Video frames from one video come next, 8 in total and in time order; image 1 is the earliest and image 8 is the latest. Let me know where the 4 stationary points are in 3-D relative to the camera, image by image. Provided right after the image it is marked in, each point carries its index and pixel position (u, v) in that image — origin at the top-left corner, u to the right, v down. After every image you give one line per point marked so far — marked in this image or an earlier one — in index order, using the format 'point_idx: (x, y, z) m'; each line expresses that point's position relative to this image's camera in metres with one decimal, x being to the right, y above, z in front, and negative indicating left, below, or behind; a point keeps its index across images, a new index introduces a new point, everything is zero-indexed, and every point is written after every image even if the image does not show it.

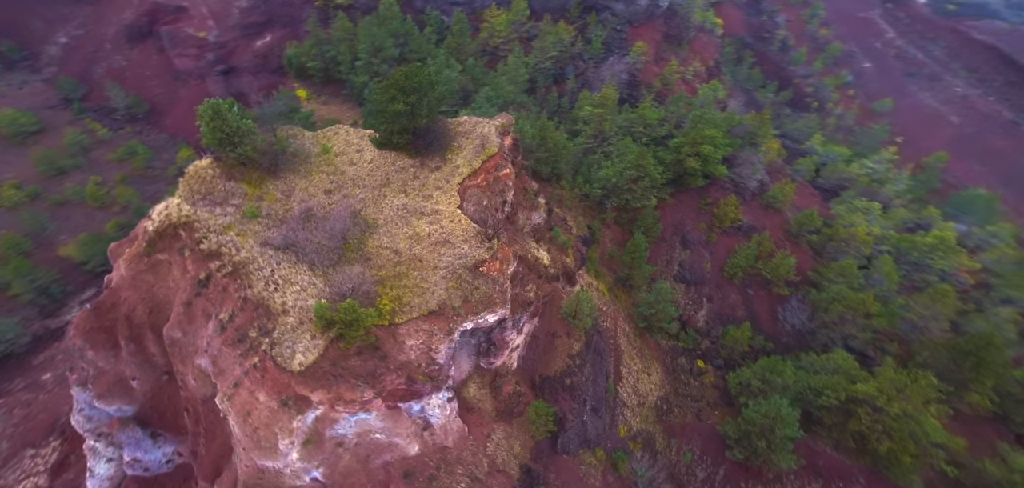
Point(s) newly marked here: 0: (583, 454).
0: (+3.1, -7.8, +15.9) m
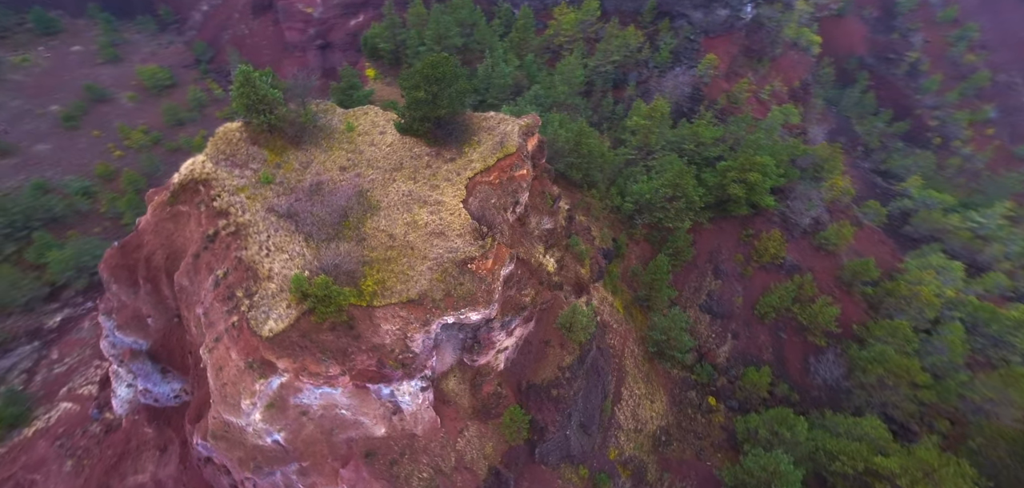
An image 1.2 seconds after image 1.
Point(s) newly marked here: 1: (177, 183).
0: (+2.2, -8.3, +15.3) m
1: (-10.7, +1.9, +12.8) m
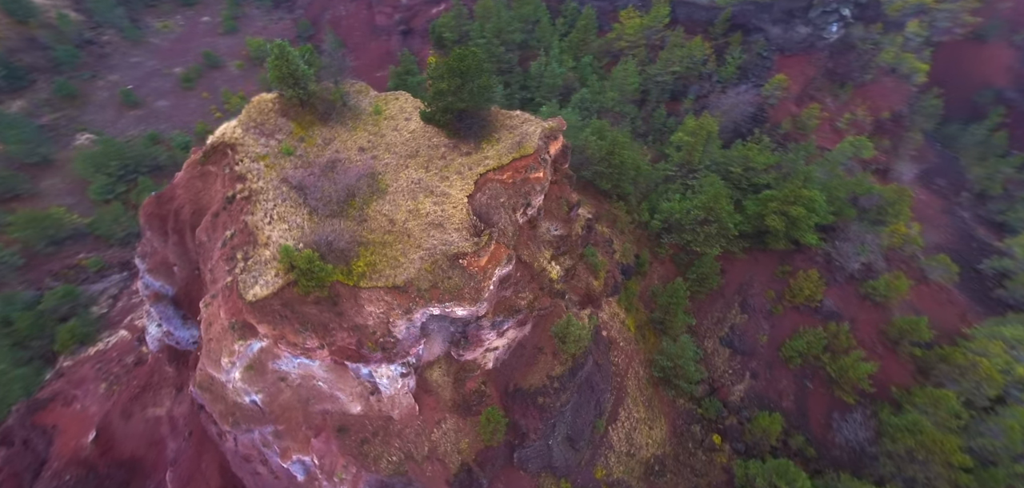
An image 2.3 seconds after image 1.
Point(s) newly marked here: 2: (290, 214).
0: (+1.3, -8.5, +15.0) m
1: (-10.2, +3.3, +13.7) m
2: (-6.4, +0.8, +11.5) m
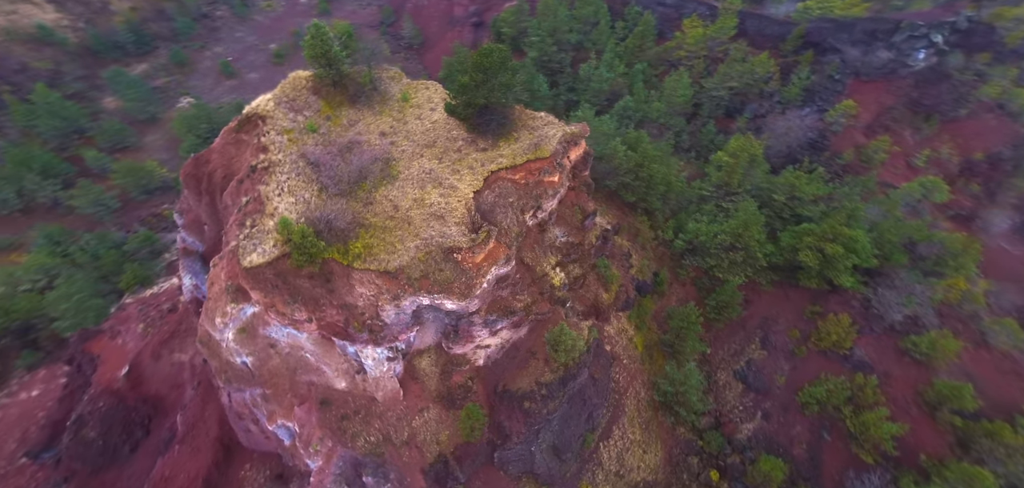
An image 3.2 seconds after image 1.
0: (+0.4, -8.7, +14.8) m
1: (-9.5, +4.6, +14.5) m
2: (-6.3, +1.6, +11.9) m
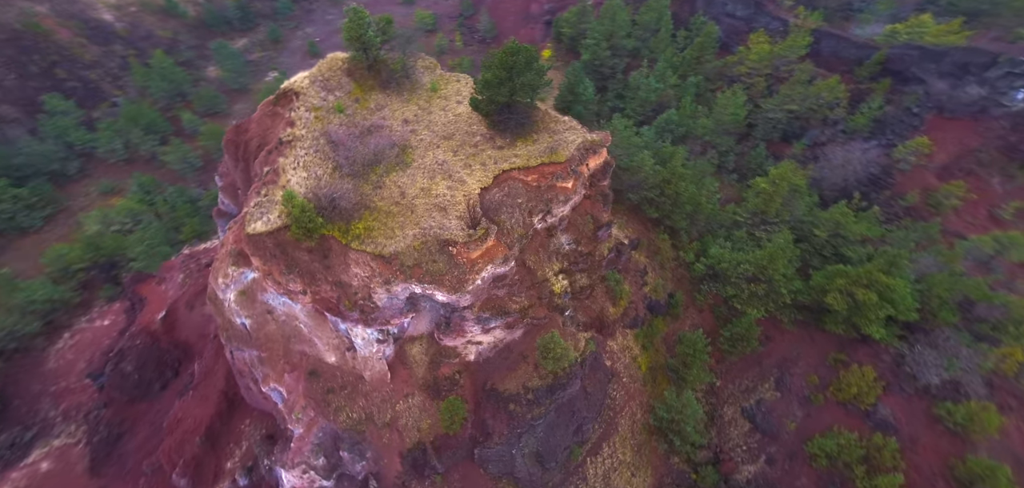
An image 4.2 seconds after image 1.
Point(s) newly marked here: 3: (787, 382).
0: (-0.5, -8.7, +14.8) m
1: (-8.6, +5.8, +15.2) m
2: (-6.0, +2.4, +12.4) m
3: (+12.6, -6.3, +18.5) m
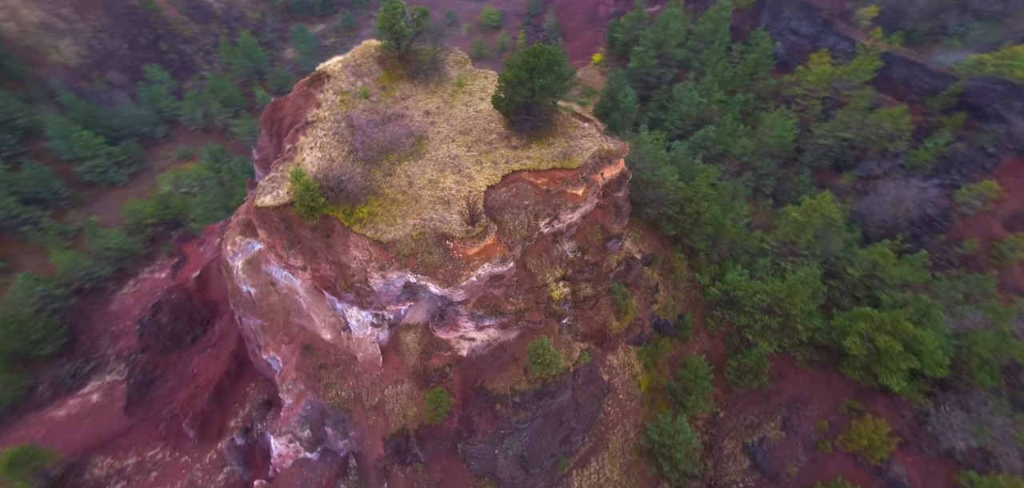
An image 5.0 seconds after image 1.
0: (-1.2, -8.6, +14.8) m
1: (-7.6, +6.7, +15.8) m
2: (-5.7, +3.1, +12.8) m
3: (+12.2, -7.8, +17.5) m
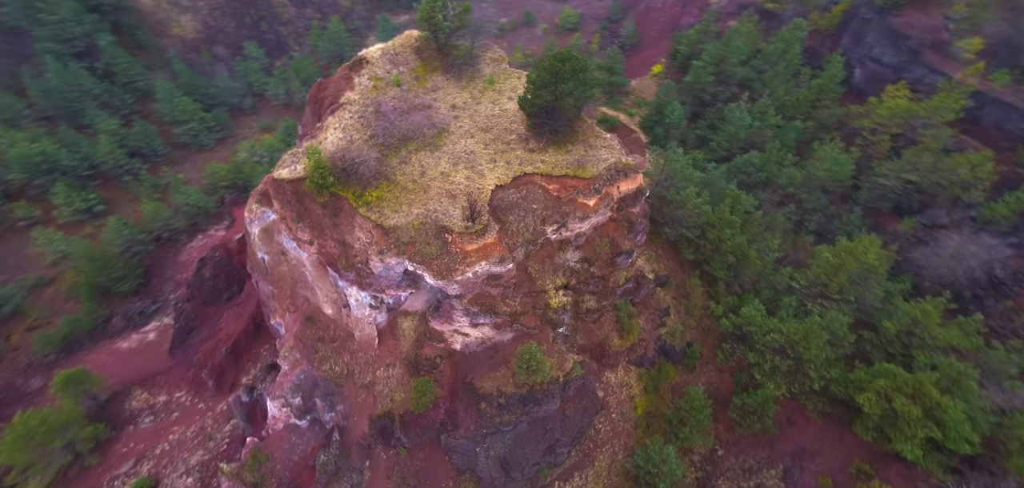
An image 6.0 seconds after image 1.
0: (-2.1, -8.4, +14.9) m
1: (-6.3, +7.6, +16.4) m
2: (-5.1, +3.7, +13.3) m
3: (+11.5, -9.4, +16.3) m
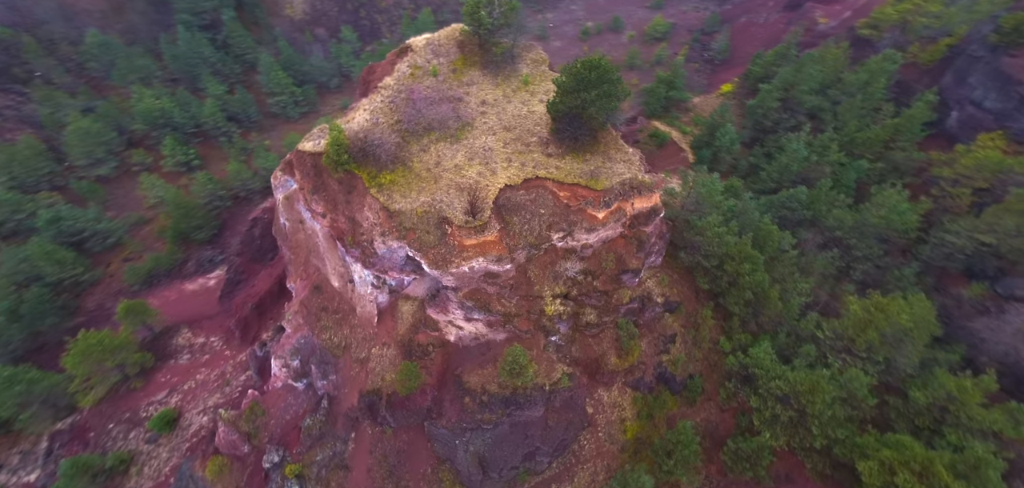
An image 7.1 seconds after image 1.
0: (-3.0, -8.1, +15.2) m
1: (-4.7, +8.3, +17.0) m
2: (-4.4, +4.4, +13.8) m
3: (+10.4, -11.0, +15.3) m
